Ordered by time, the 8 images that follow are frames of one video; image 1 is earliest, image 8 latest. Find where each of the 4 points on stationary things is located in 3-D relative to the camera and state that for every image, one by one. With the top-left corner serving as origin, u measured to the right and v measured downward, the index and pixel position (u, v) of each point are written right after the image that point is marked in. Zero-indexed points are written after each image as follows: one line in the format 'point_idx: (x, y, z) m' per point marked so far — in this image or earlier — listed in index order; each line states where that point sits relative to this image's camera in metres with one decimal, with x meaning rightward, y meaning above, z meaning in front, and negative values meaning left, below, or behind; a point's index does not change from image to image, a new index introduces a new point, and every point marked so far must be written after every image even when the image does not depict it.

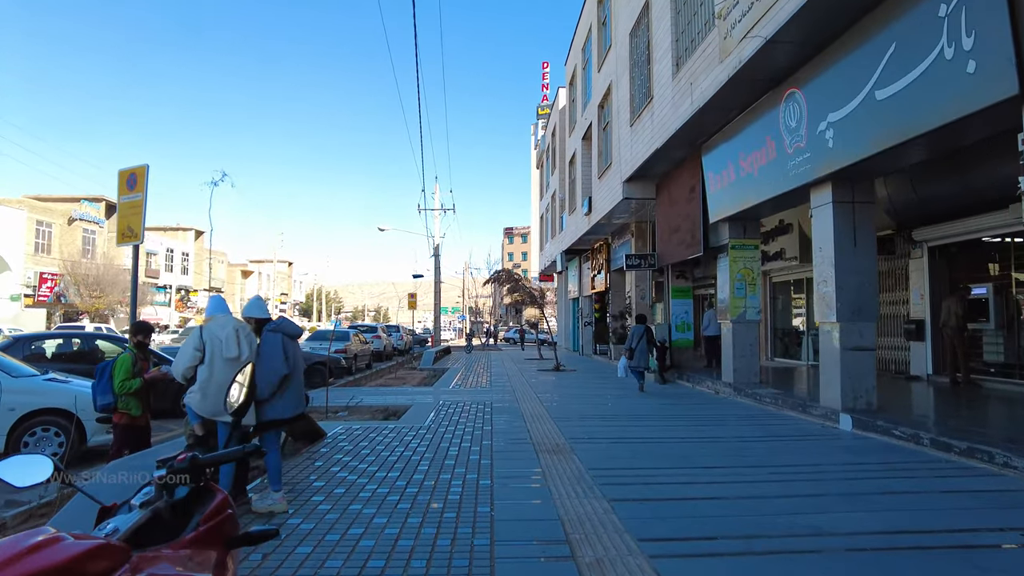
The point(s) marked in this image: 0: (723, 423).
0: (+3.0, -1.9, +9.2) m
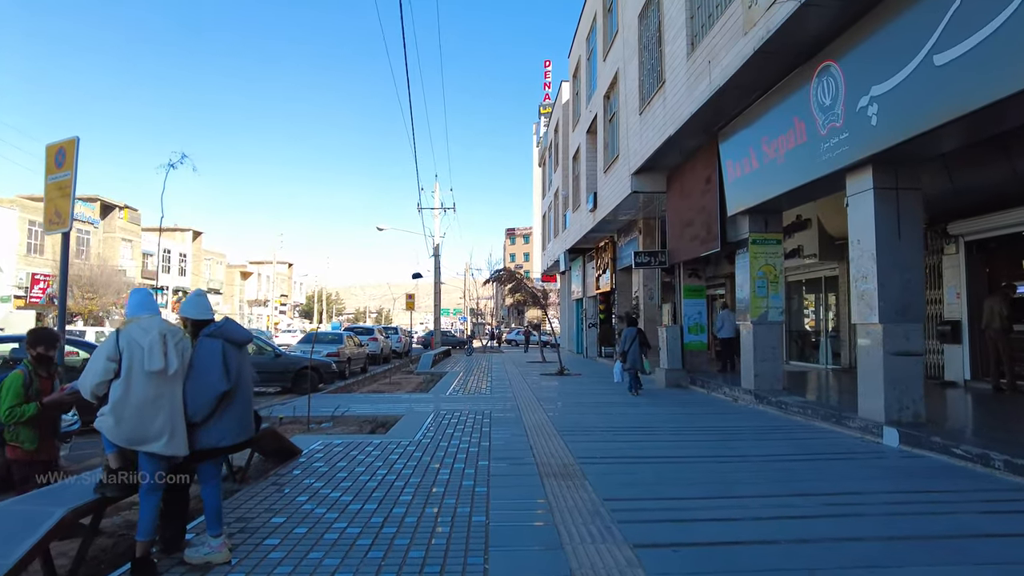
0: (+3.0, -1.9, +8.2) m
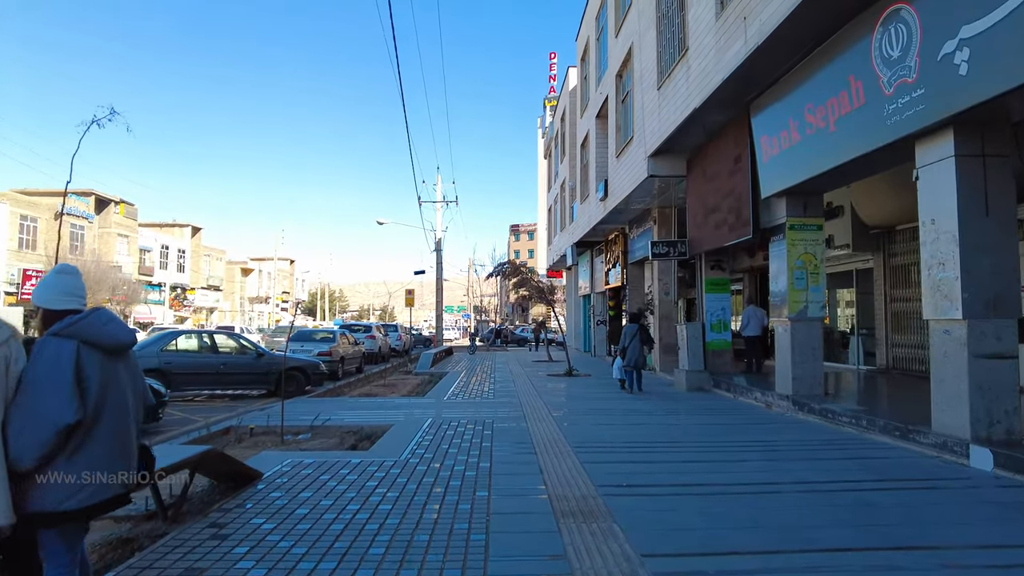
0: (+3.1, -1.8, +6.9) m
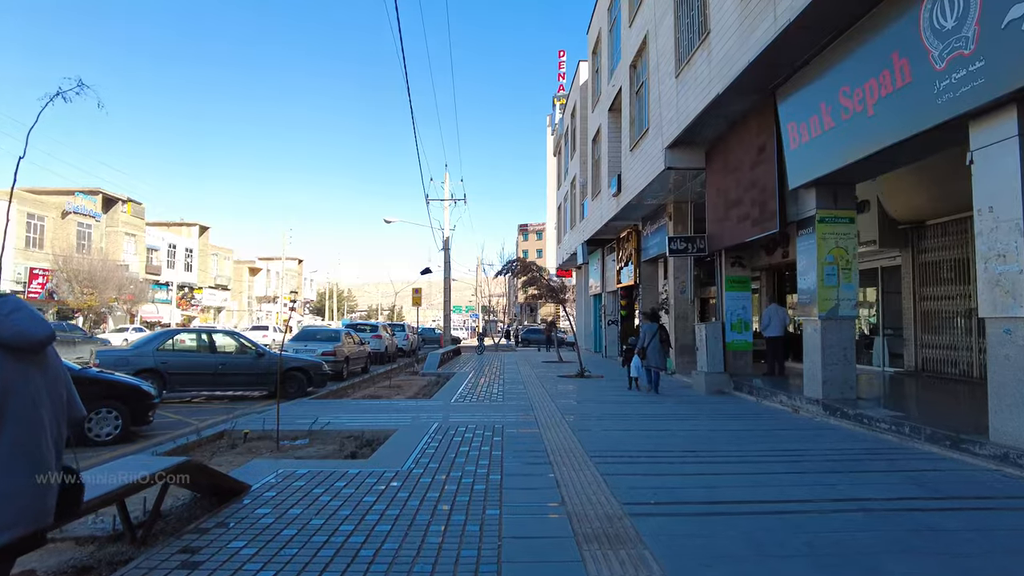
0: (+3.2, -1.7, +6.2) m
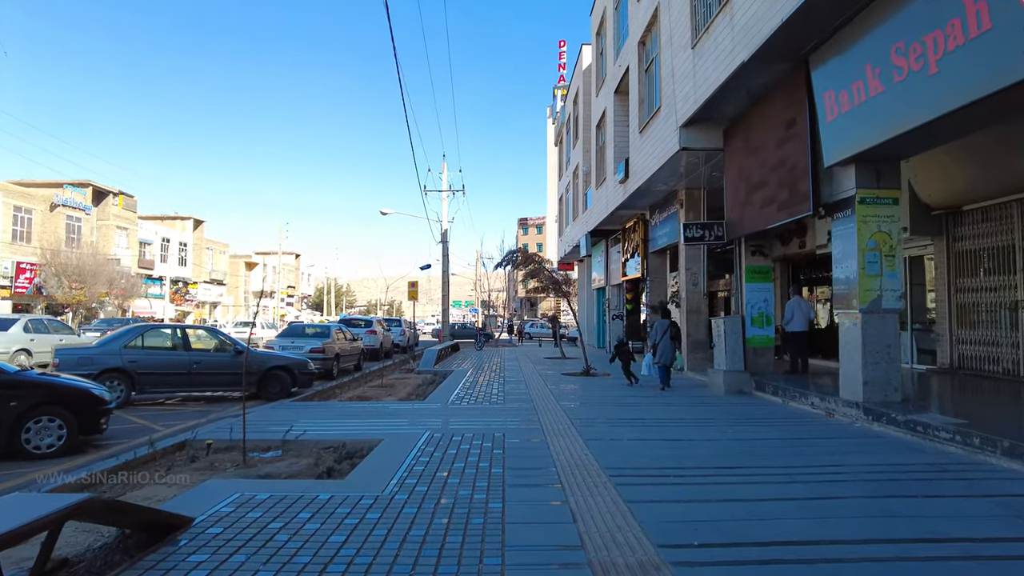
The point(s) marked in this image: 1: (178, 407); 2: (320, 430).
0: (+3.2, -1.6, +5.2) m
1: (-5.7, -2.0, +11.0) m
2: (-2.4, -1.8, +8.0) m
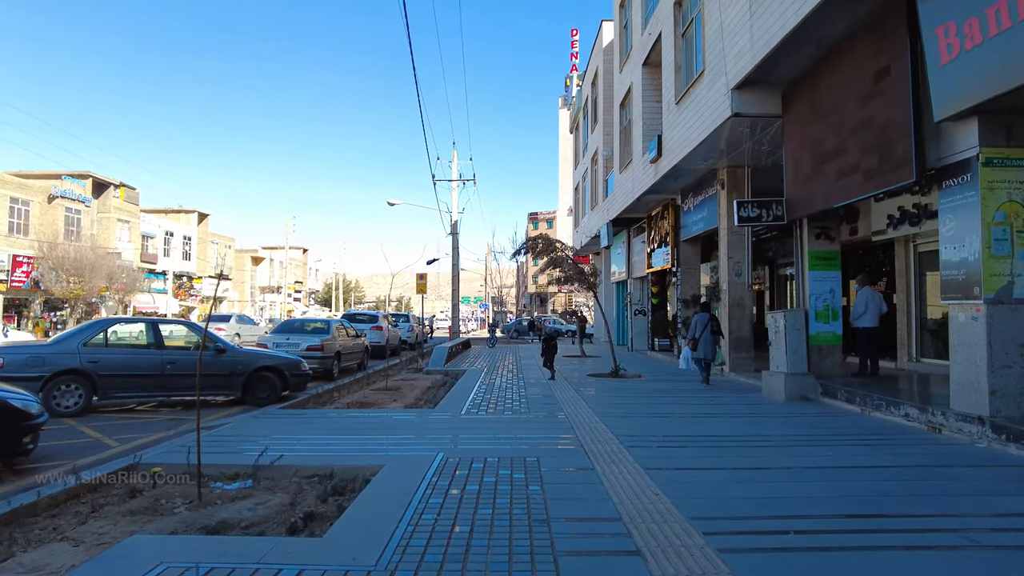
0: (+3.5, -1.5, +3.5) m
1: (-5.3, -1.9, +9.4) m
2: (-2.0, -1.6, +6.4) m
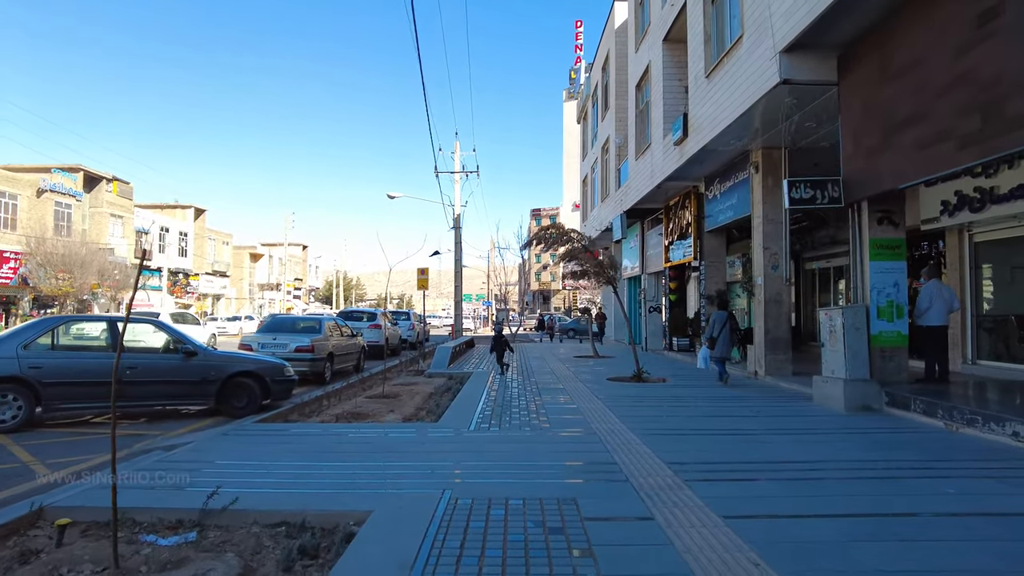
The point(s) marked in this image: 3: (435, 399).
0: (+3.7, -1.4, +2.1) m
1: (-5.1, -1.8, +8.0) m
2: (-1.8, -1.5, +5.0) m
3: (-1.2, -1.8, +10.4) m
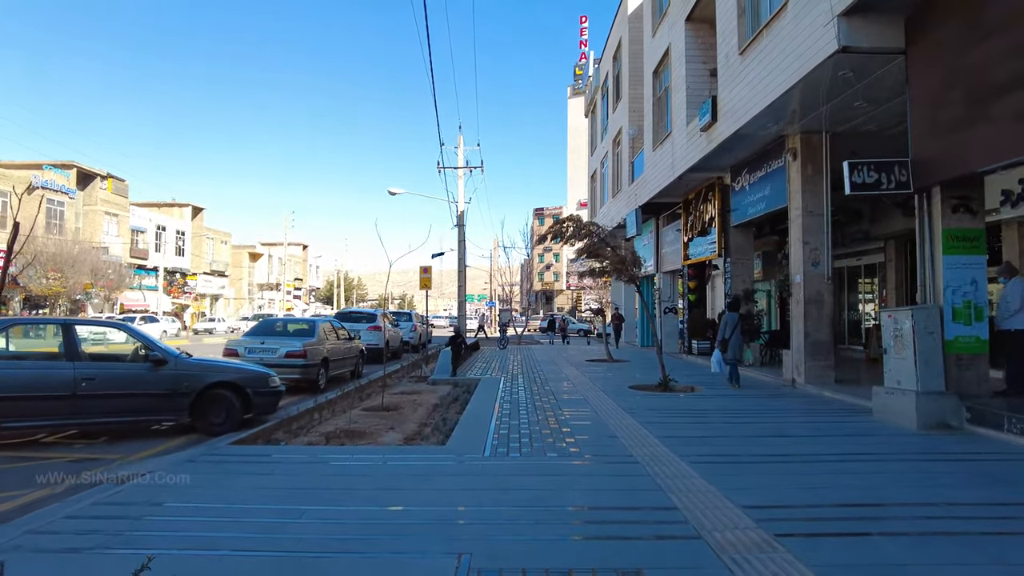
0: (+3.9, -1.4, +0.9) m
1: (-4.9, -1.7, +6.8) m
2: (-1.6, -1.5, +3.8) m
3: (-1.0, -1.8, +9.2) m
